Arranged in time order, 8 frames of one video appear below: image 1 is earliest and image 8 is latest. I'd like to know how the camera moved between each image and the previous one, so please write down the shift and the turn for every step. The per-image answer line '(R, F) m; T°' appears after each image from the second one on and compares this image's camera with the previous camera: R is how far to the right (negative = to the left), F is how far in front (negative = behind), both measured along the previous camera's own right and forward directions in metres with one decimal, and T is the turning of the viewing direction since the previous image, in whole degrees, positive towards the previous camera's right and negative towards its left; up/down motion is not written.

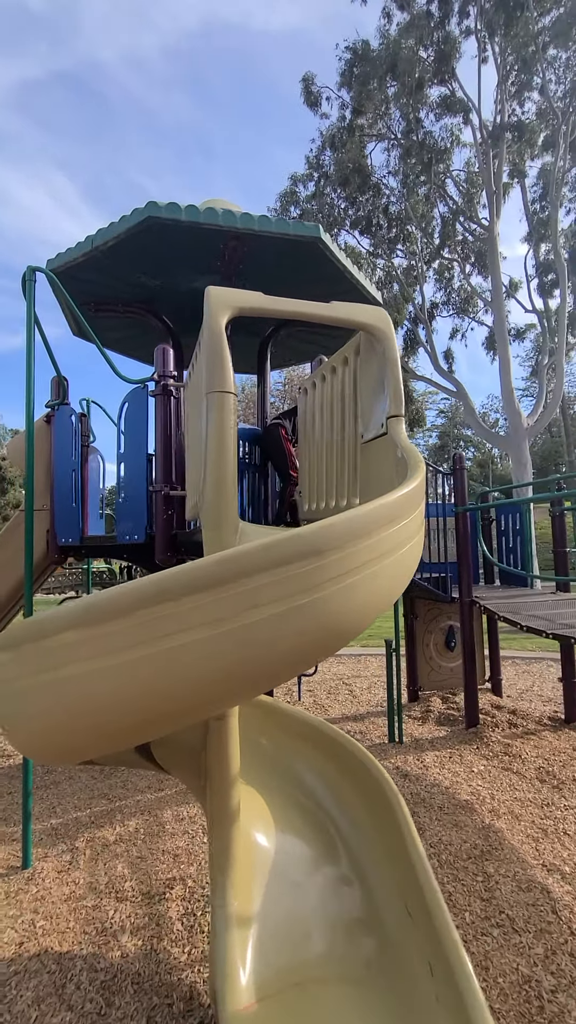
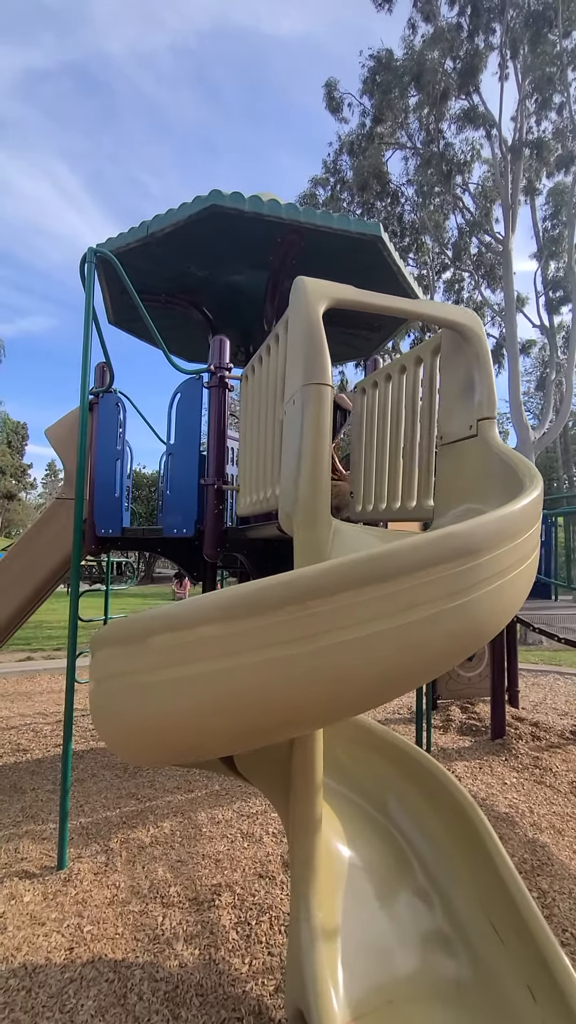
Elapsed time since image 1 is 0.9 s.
(-0.4, +0.1) m; +1°
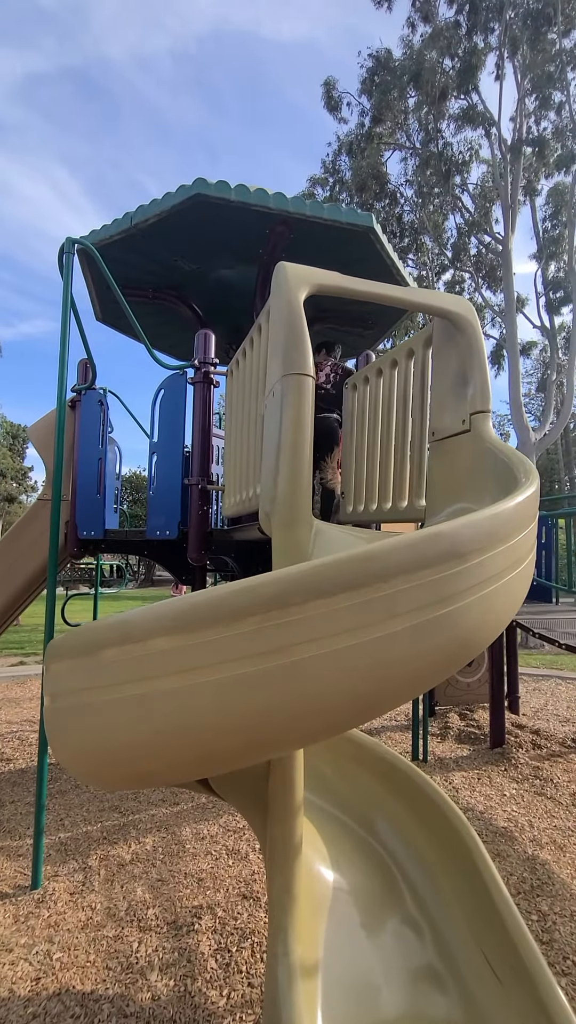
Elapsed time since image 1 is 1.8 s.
(+0.1, +0.1) m; 0°
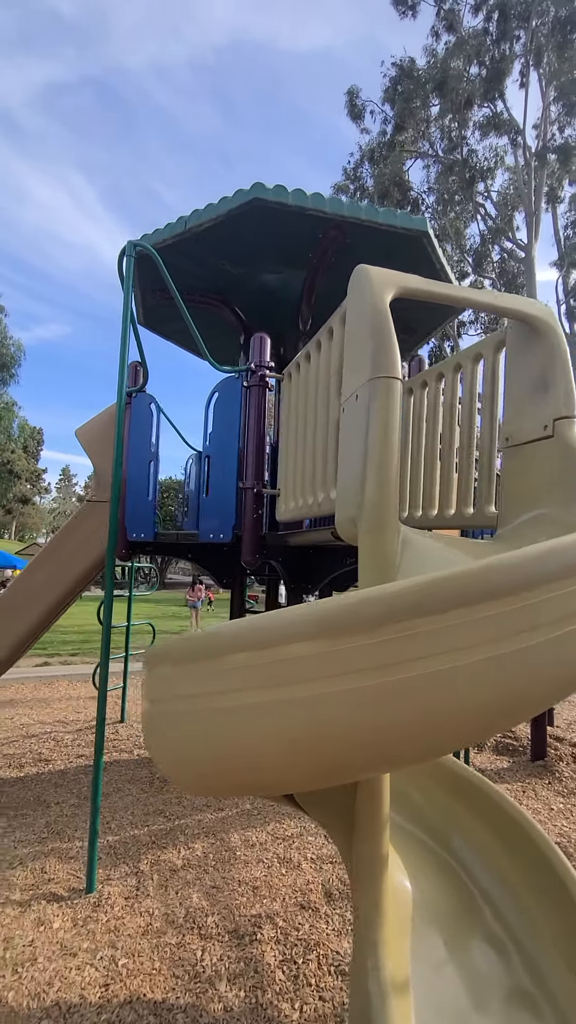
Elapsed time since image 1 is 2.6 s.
(-0.3, 0.0) m; -1°
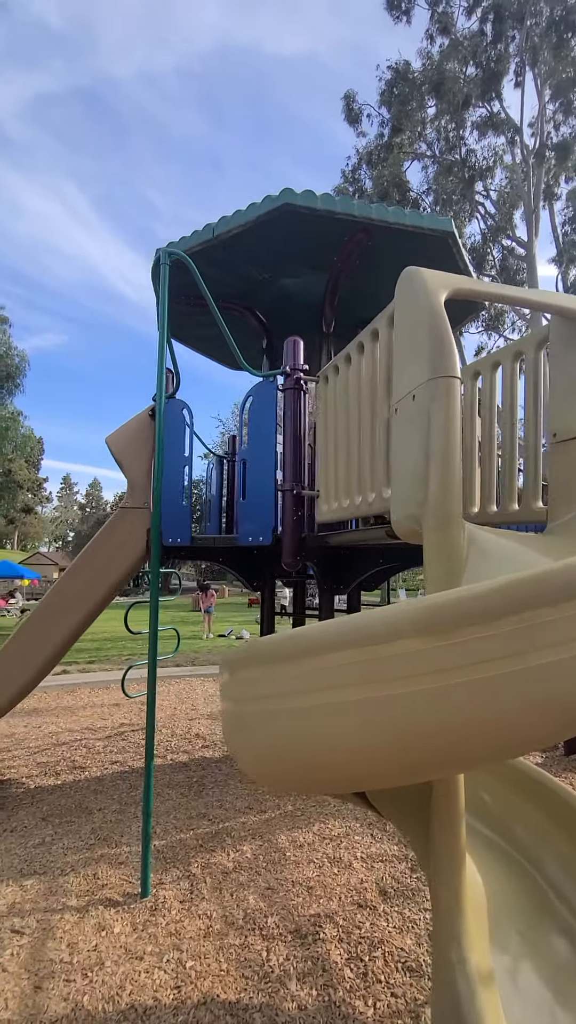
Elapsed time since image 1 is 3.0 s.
(-0.2, 0.0) m; 0°
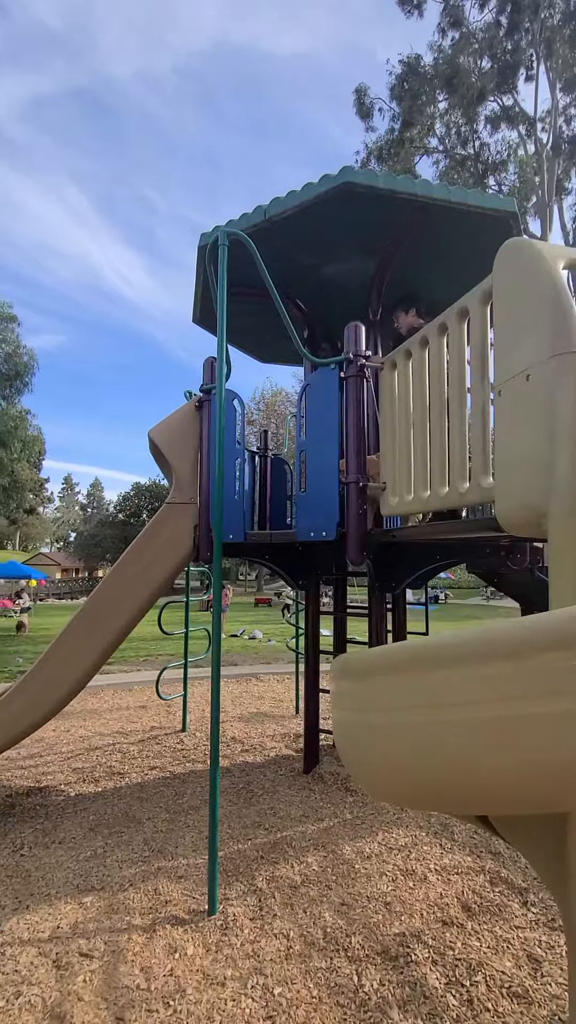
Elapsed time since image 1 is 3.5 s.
(-0.4, +0.2) m; 0°
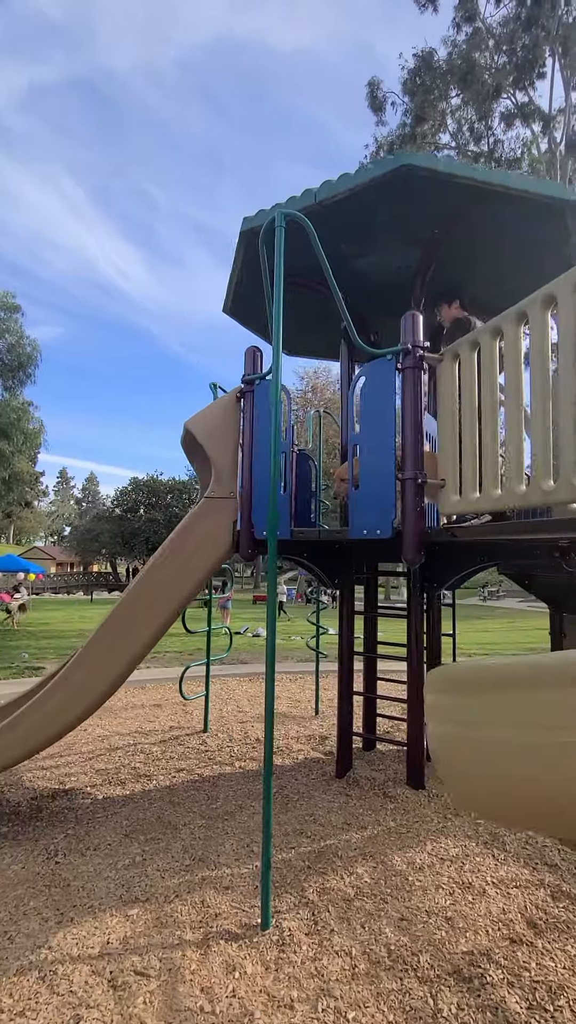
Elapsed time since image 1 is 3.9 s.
(-0.3, +0.1) m; +1°
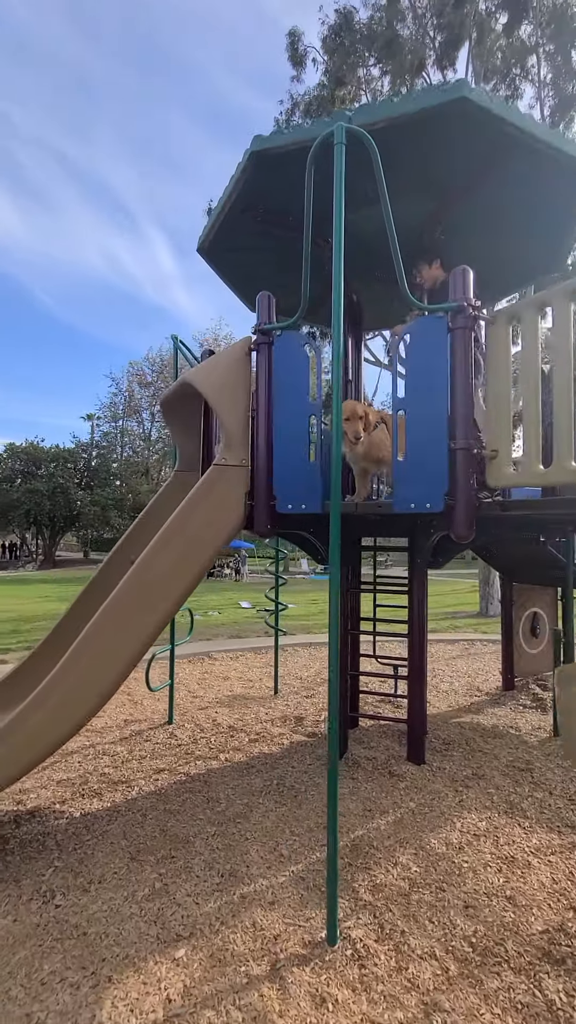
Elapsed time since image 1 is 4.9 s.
(-0.8, +0.4) m; +13°
